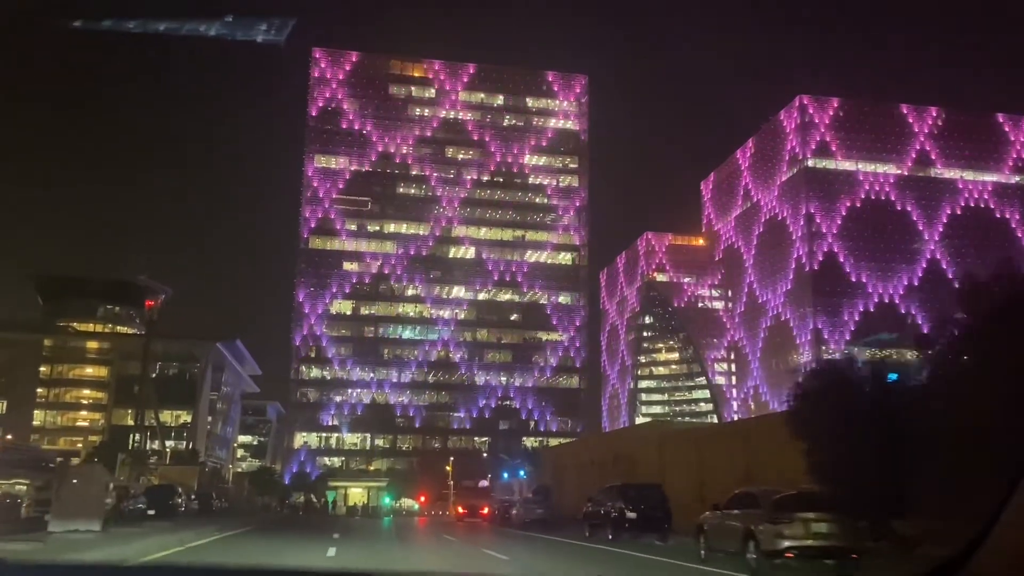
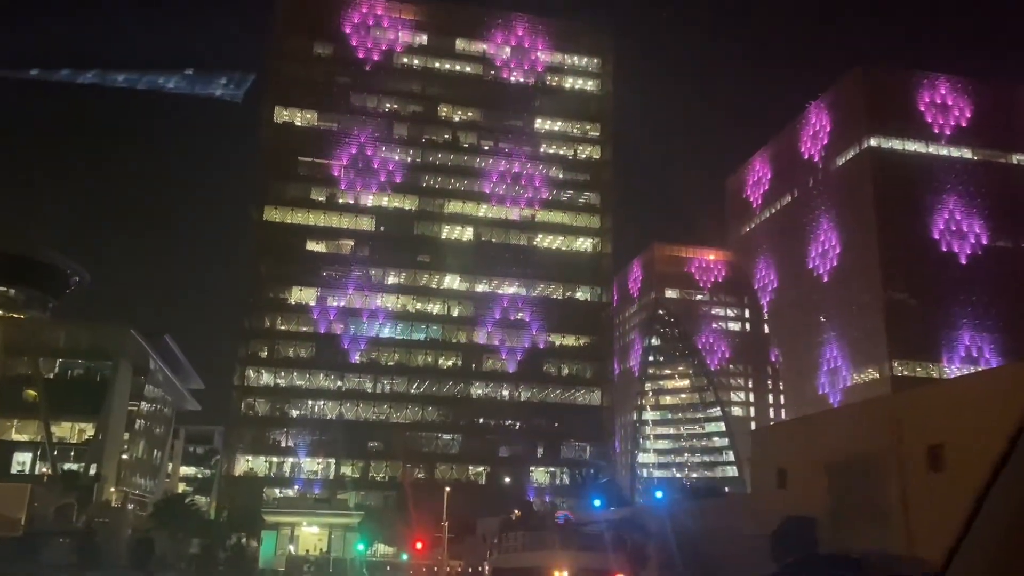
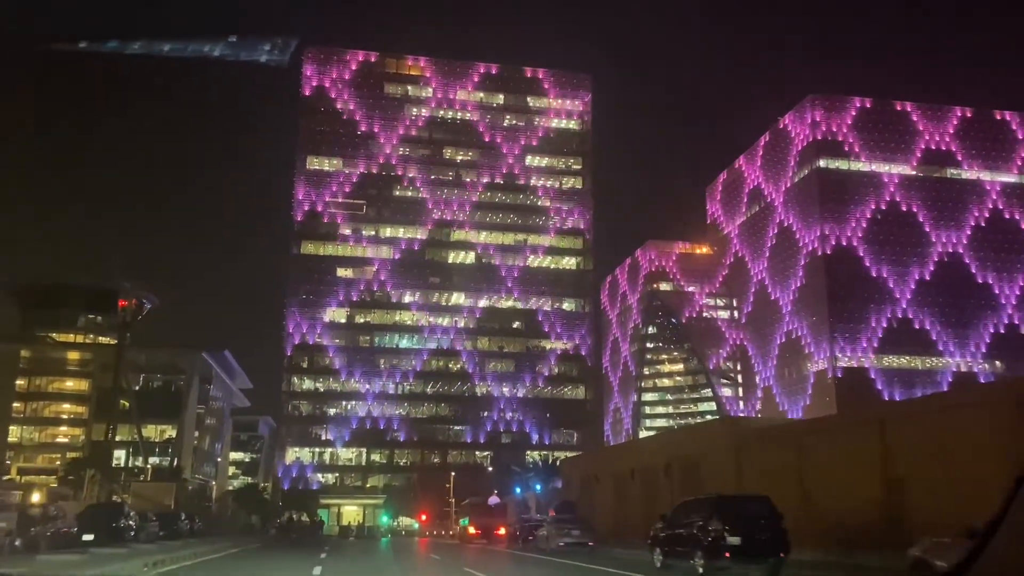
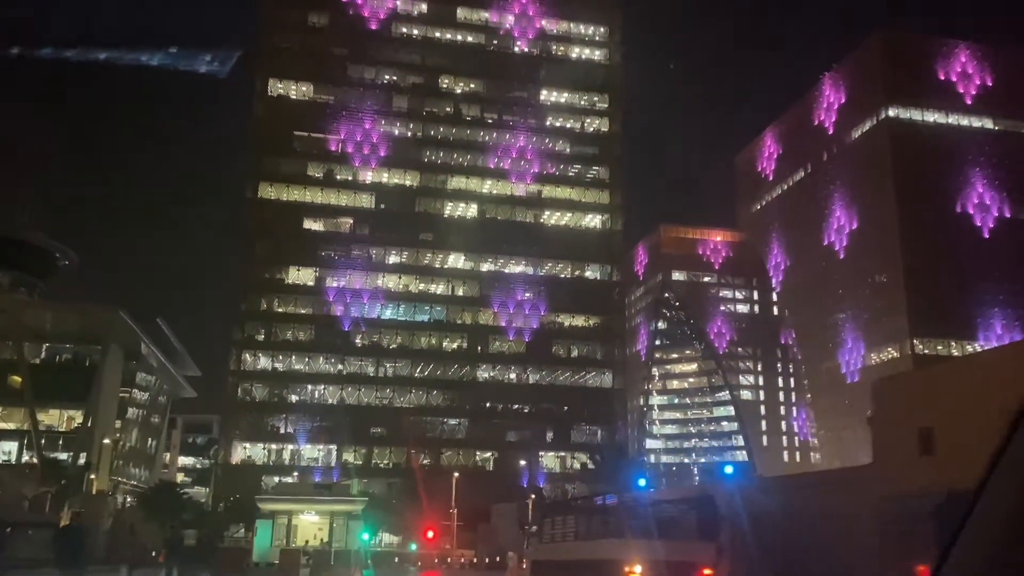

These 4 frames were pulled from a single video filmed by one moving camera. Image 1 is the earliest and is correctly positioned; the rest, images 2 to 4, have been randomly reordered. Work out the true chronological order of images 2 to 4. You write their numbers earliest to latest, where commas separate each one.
3, 2, 4
